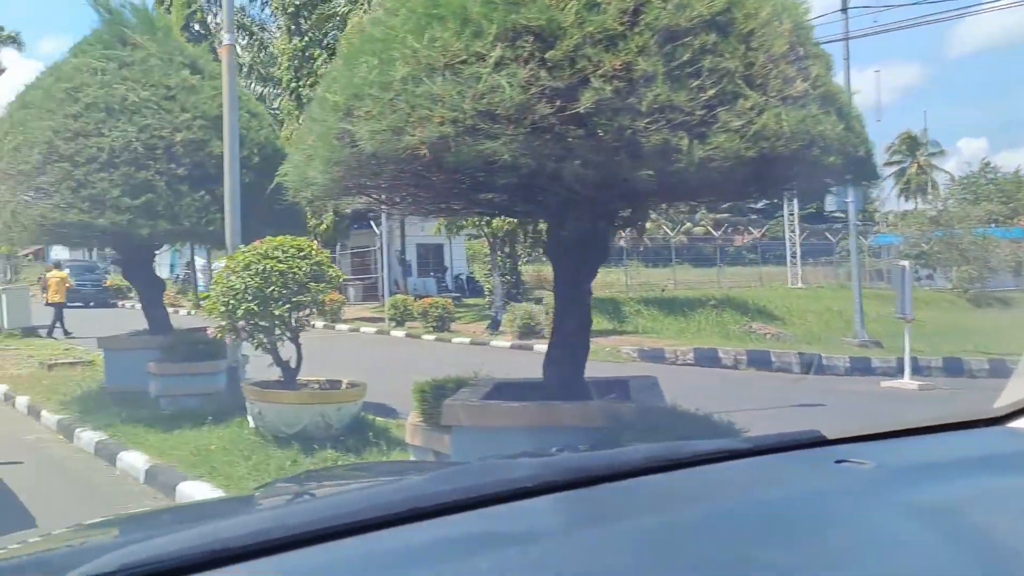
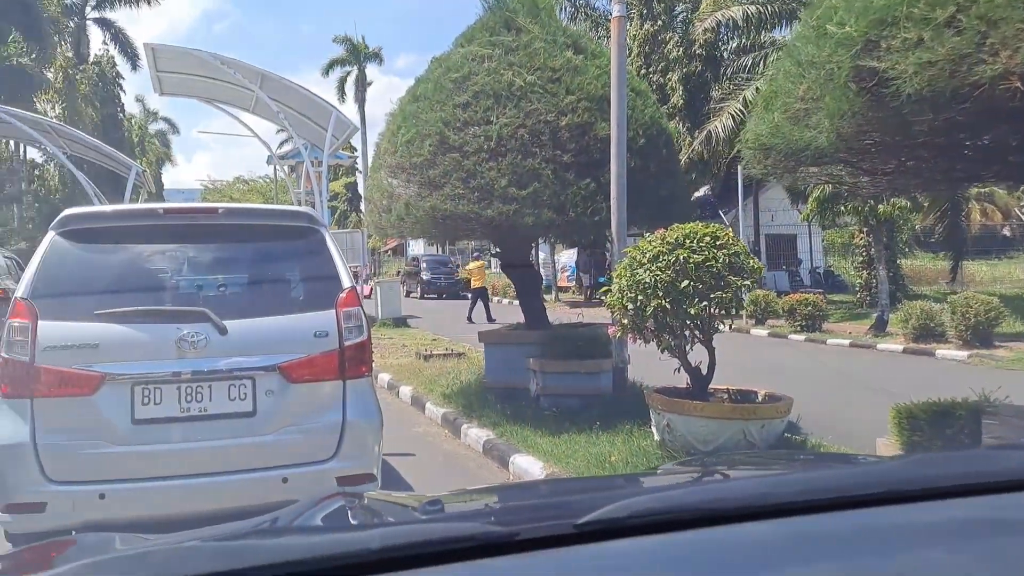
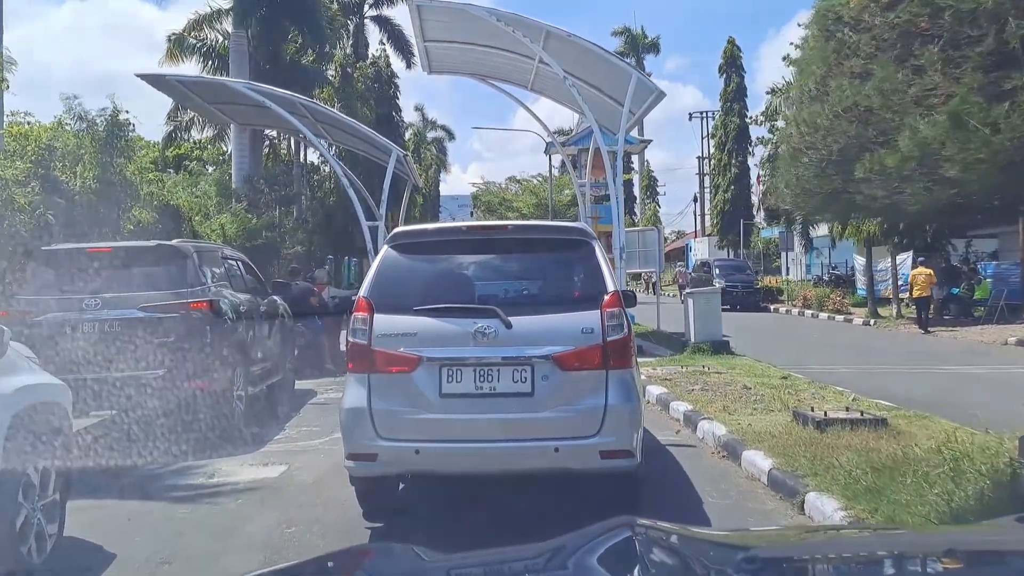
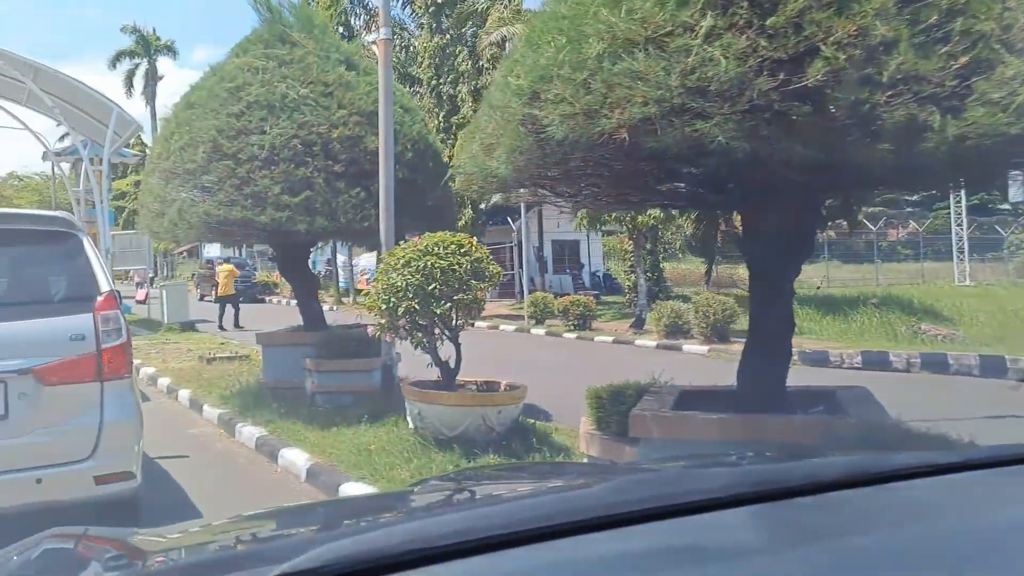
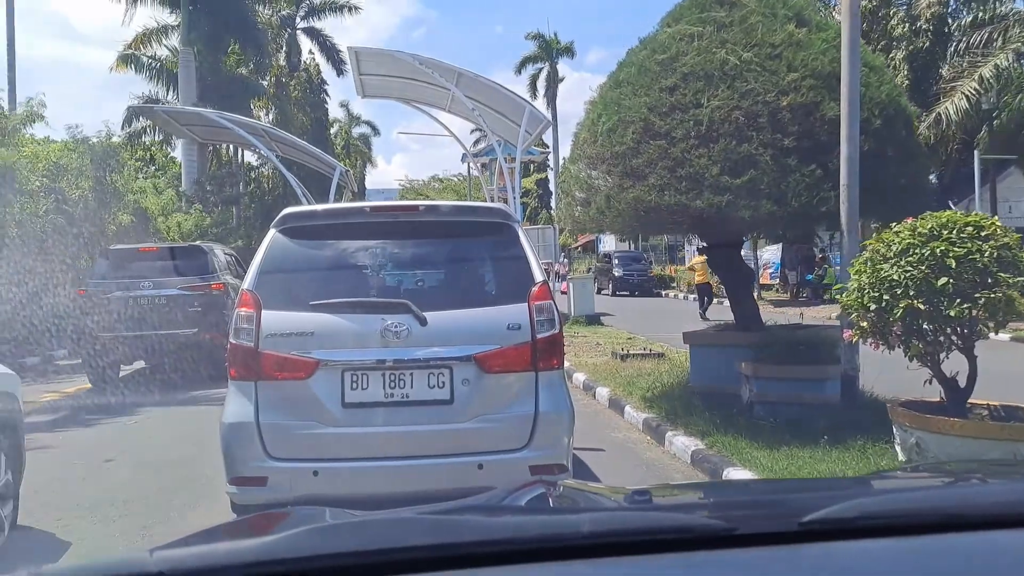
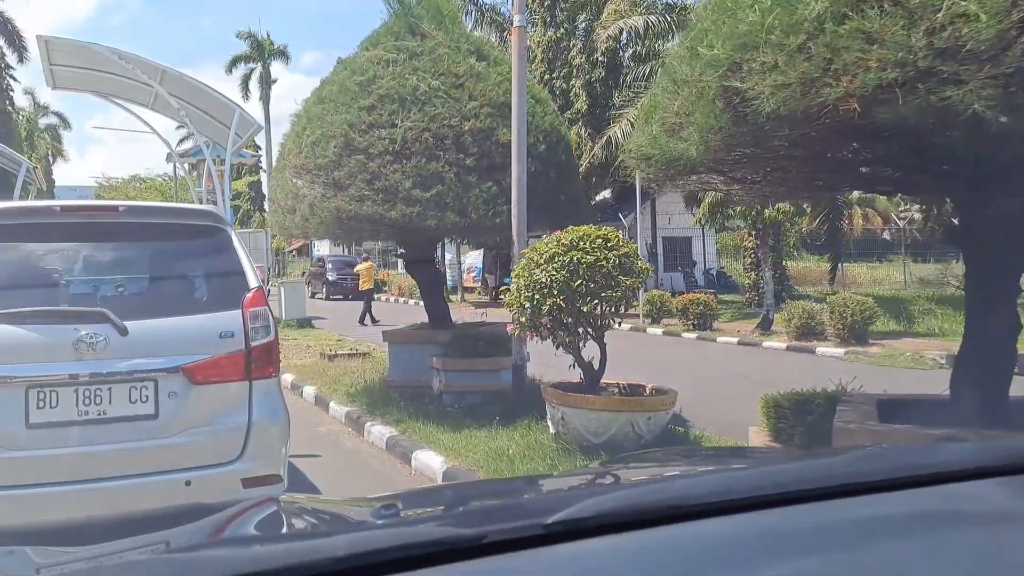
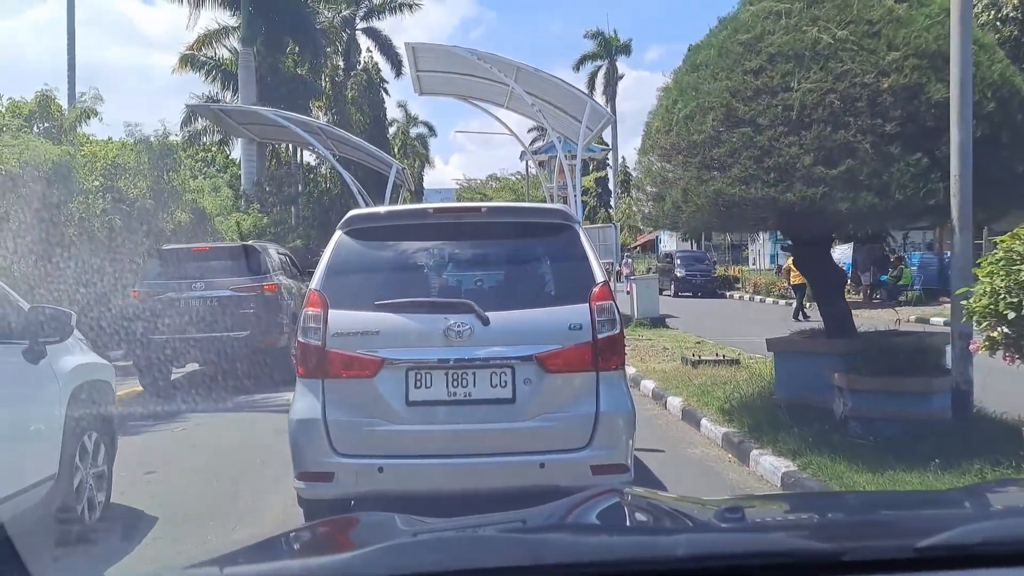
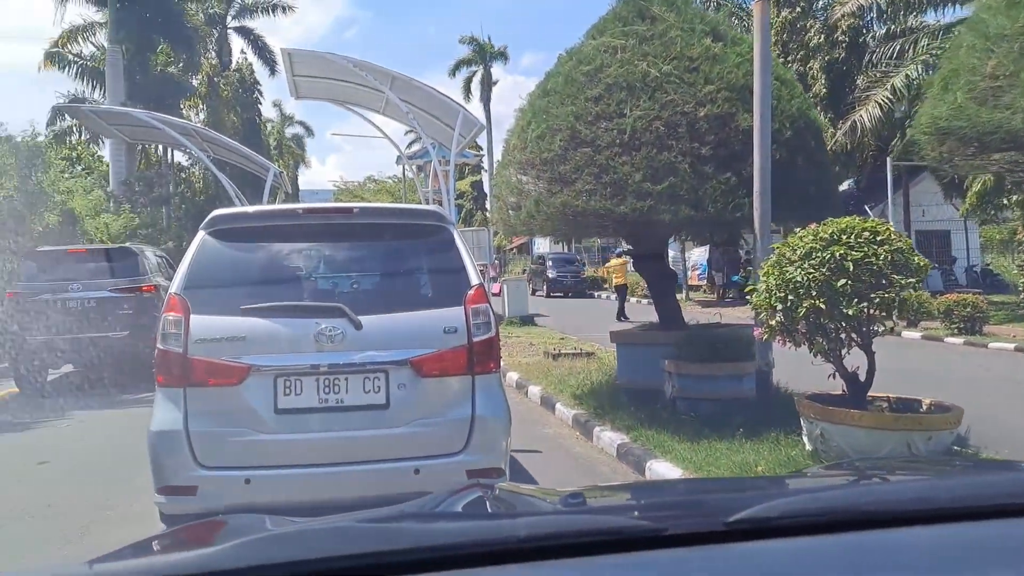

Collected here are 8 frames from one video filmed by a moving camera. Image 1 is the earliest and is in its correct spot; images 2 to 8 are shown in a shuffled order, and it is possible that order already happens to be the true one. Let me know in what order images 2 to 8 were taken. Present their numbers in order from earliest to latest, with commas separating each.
4, 6, 2, 8, 5, 7, 3
